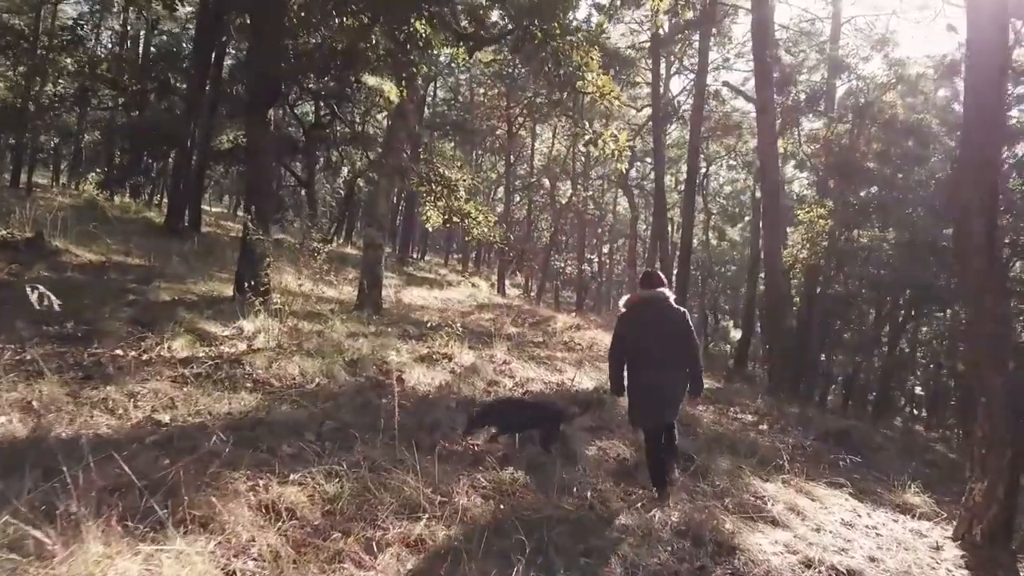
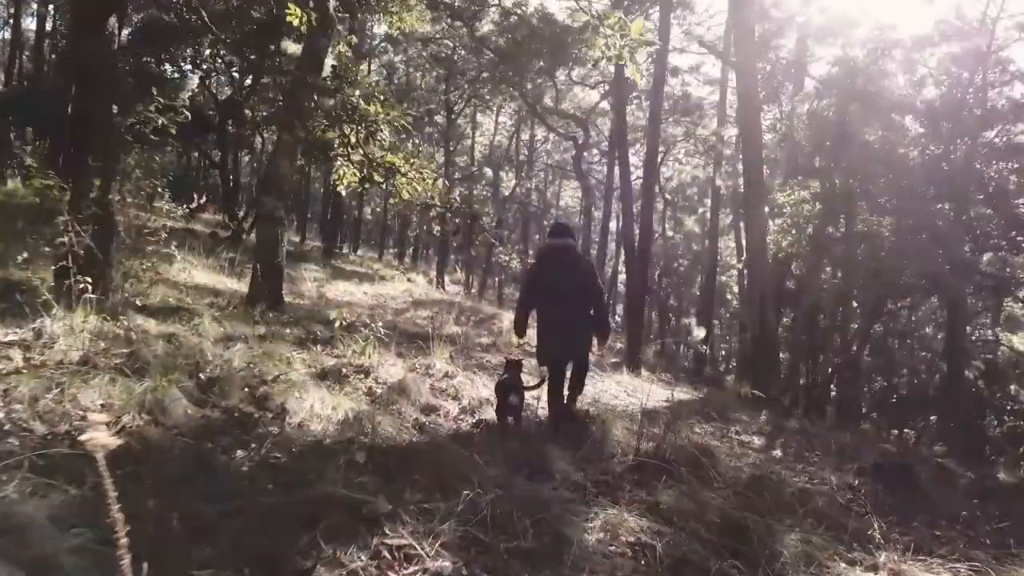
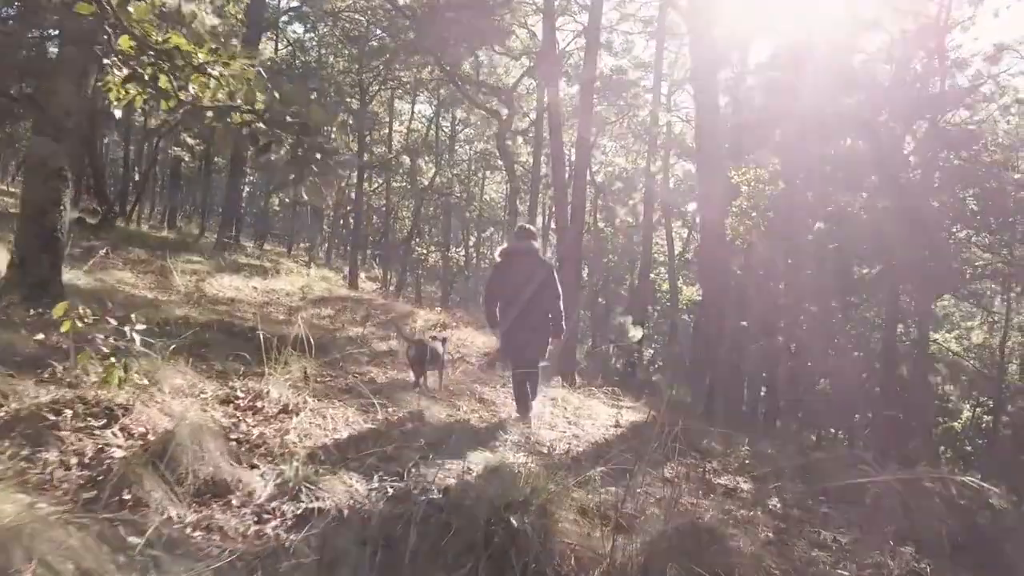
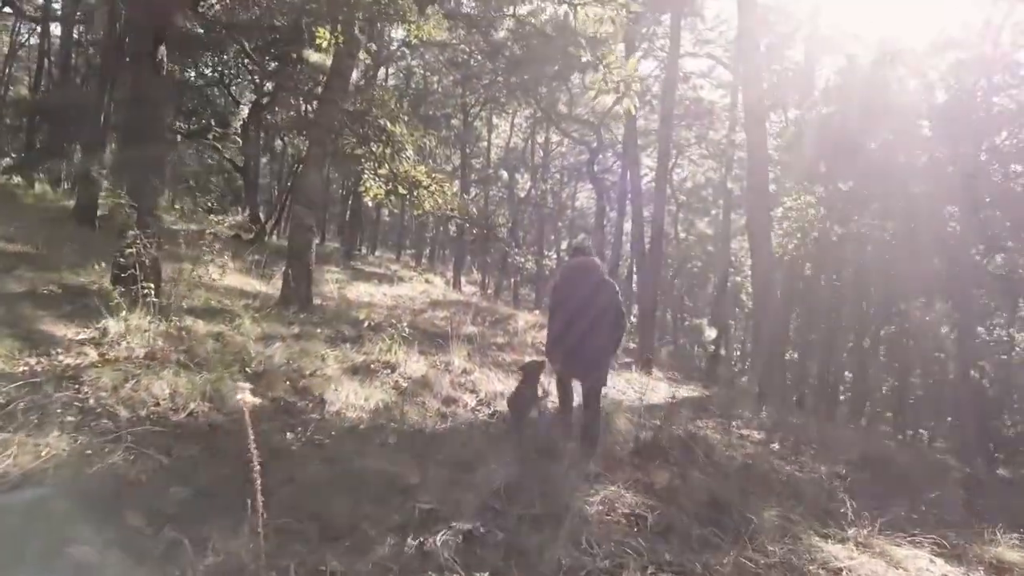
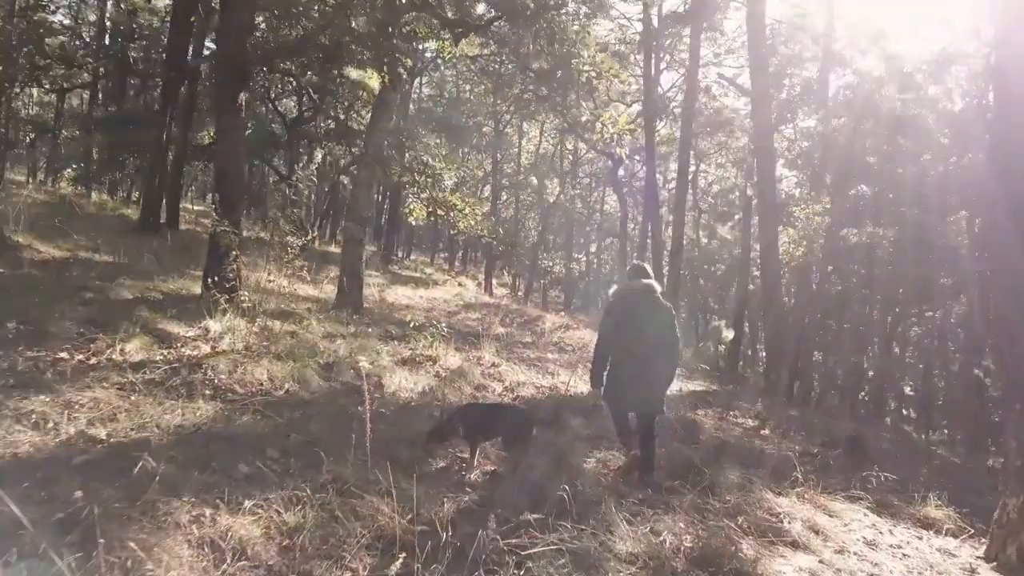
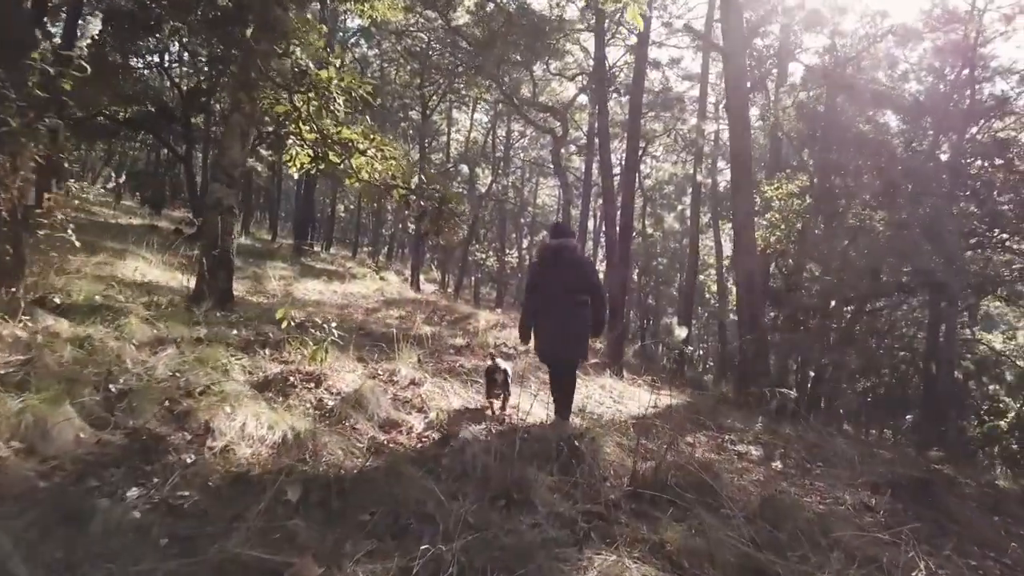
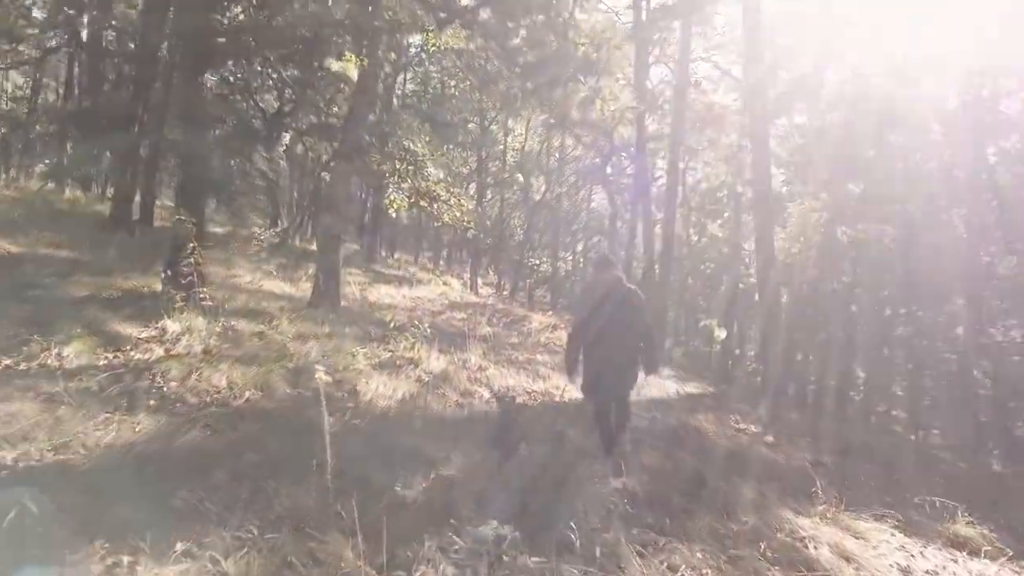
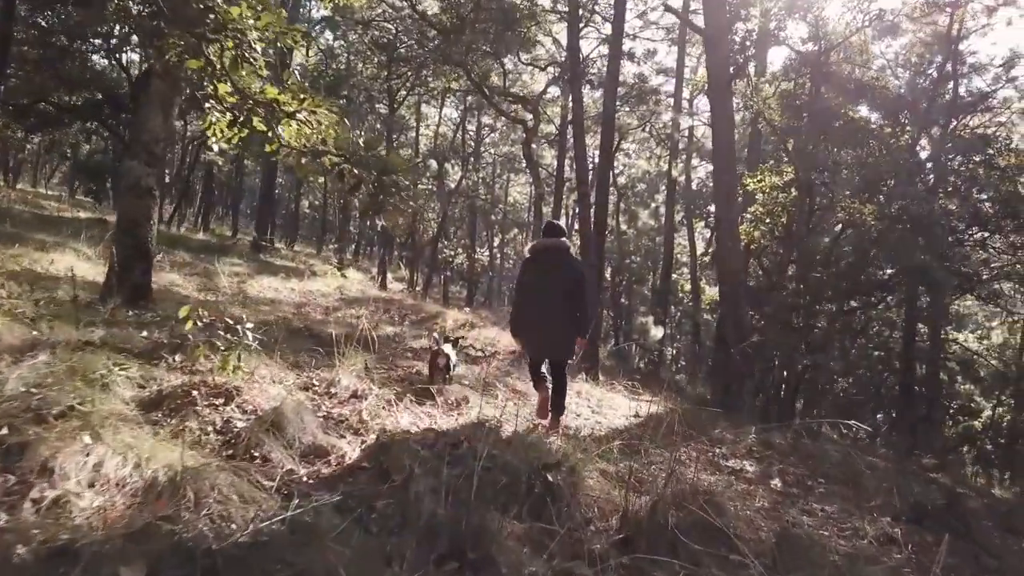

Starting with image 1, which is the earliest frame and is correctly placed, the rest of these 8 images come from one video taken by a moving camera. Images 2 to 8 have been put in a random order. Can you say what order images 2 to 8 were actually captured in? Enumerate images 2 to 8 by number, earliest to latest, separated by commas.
5, 7, 4, 2, 6, 8, 3
